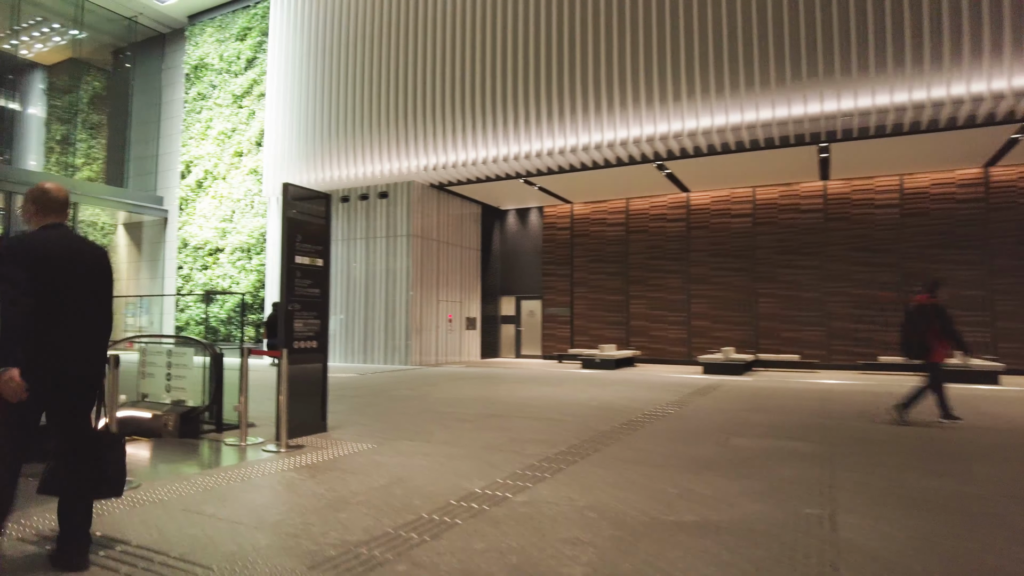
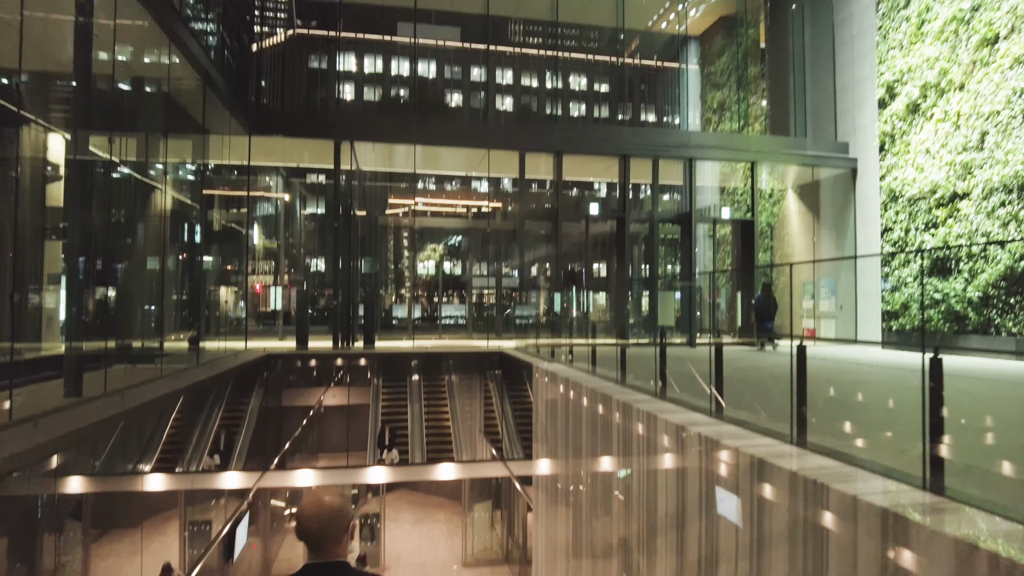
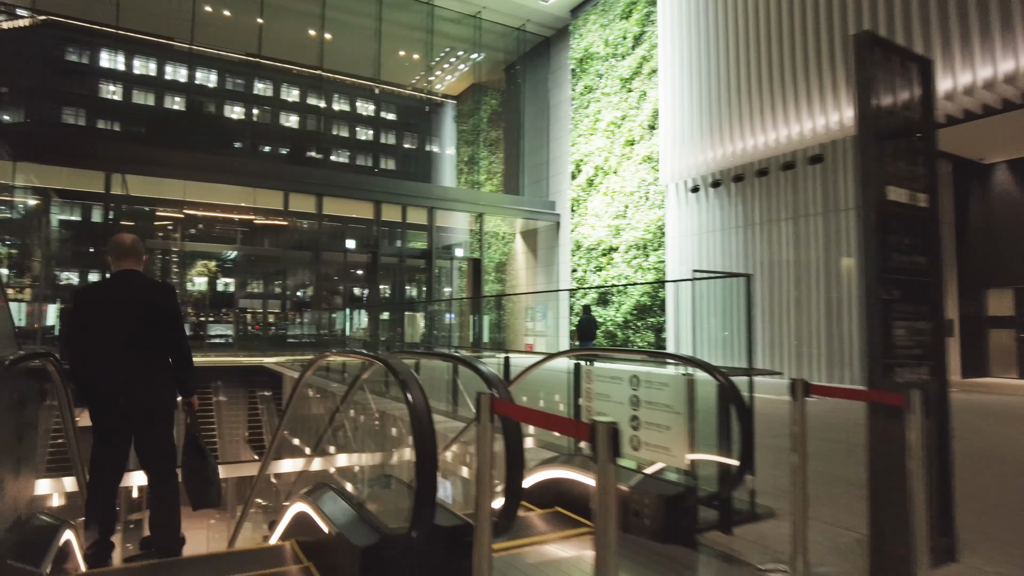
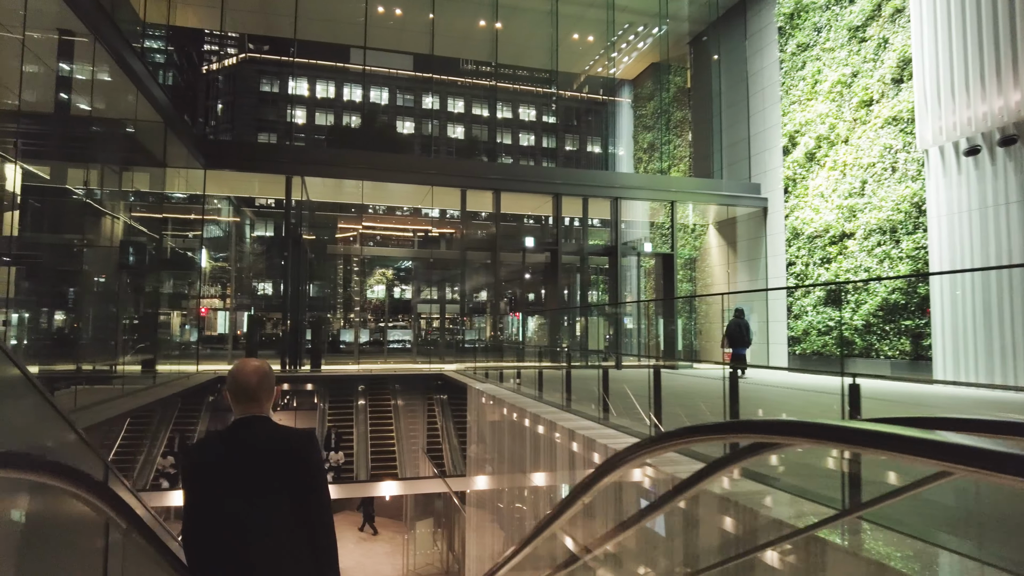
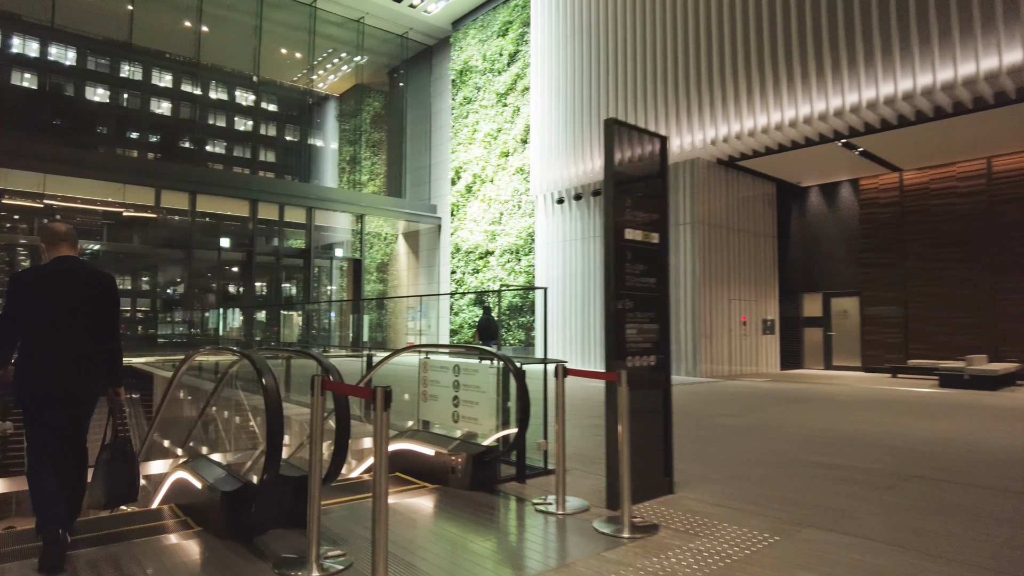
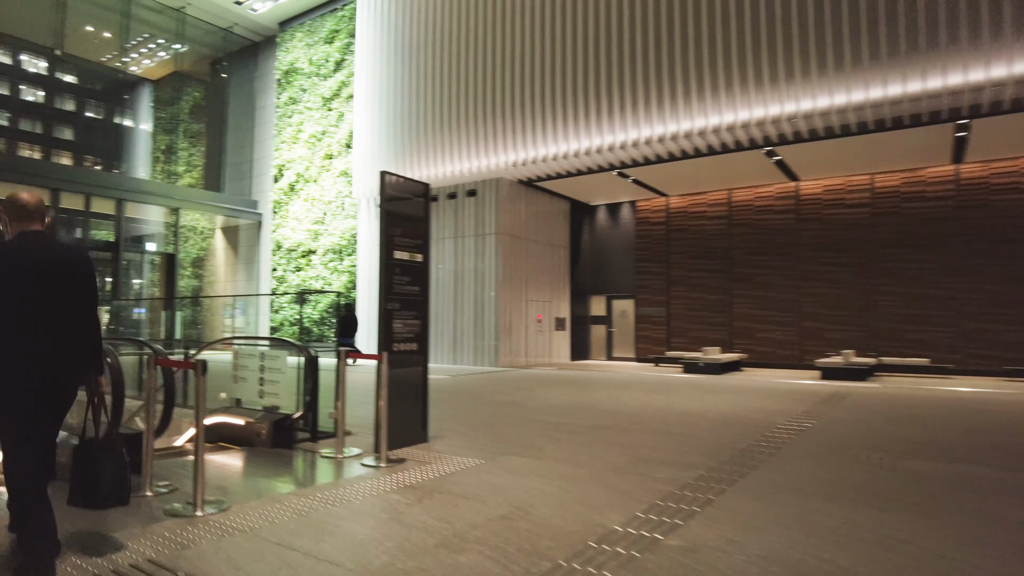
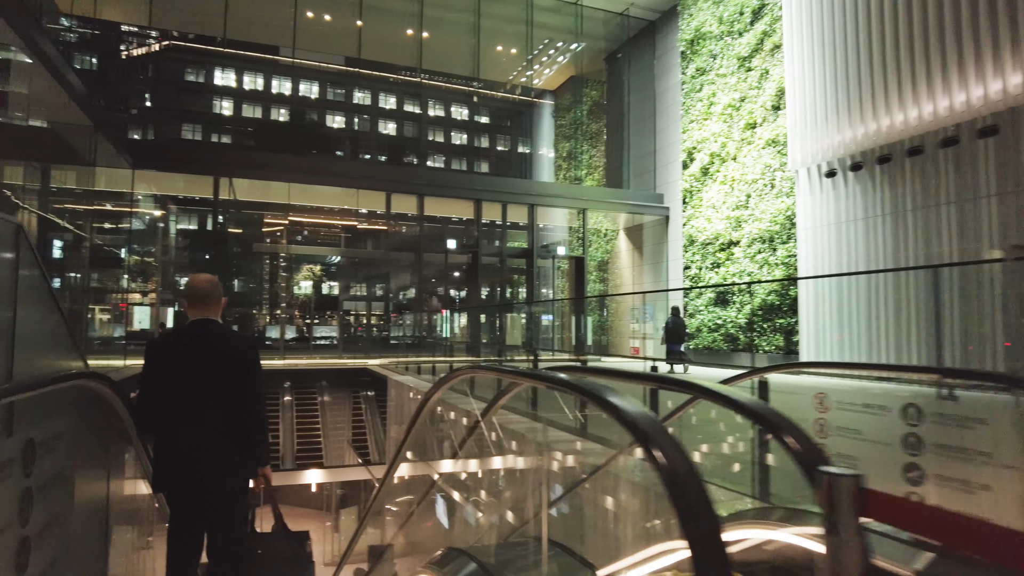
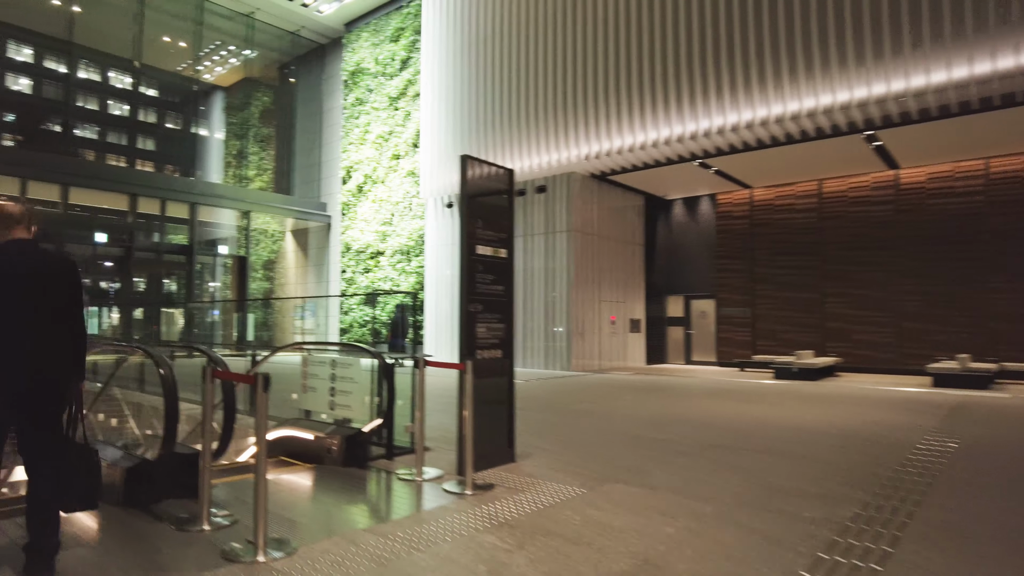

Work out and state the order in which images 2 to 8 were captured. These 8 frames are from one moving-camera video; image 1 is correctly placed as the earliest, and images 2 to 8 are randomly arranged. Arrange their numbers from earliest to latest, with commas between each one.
6, 8, 5, 3, 7, 4, 2
